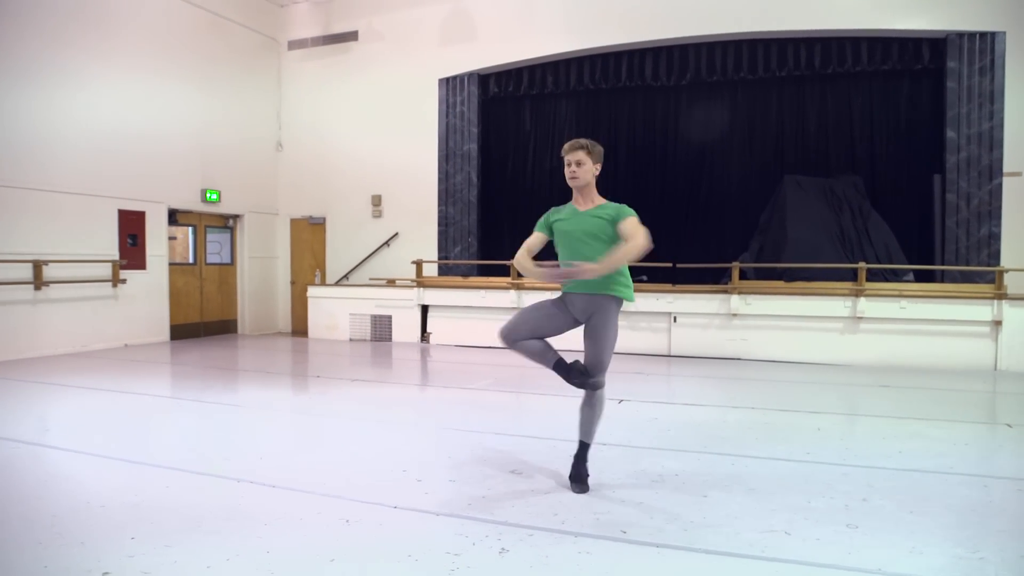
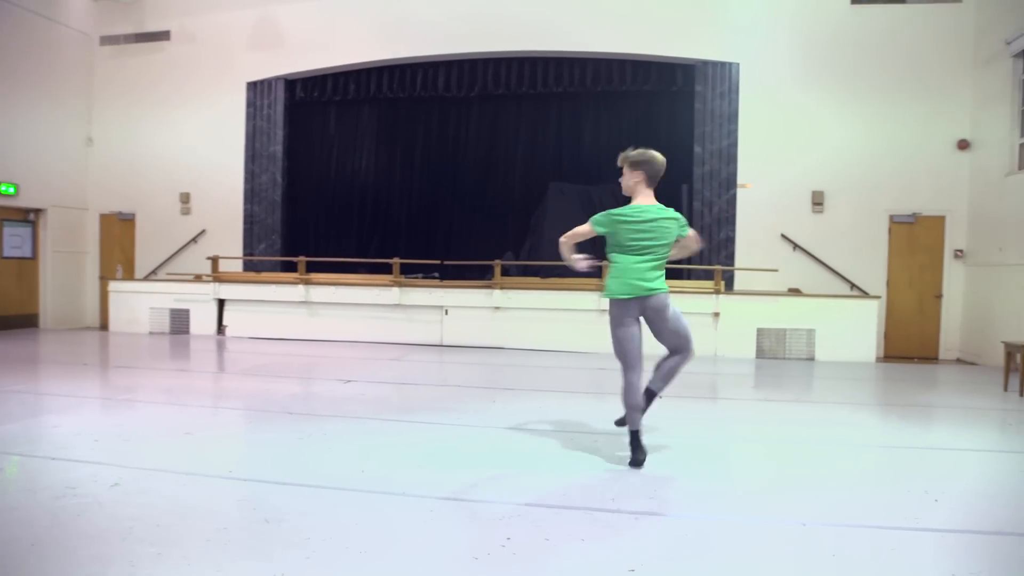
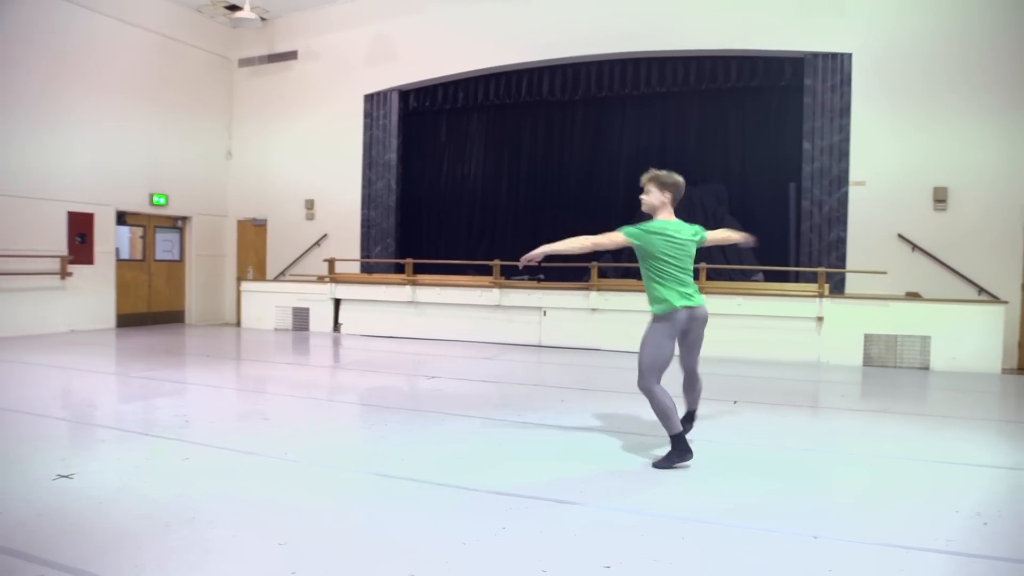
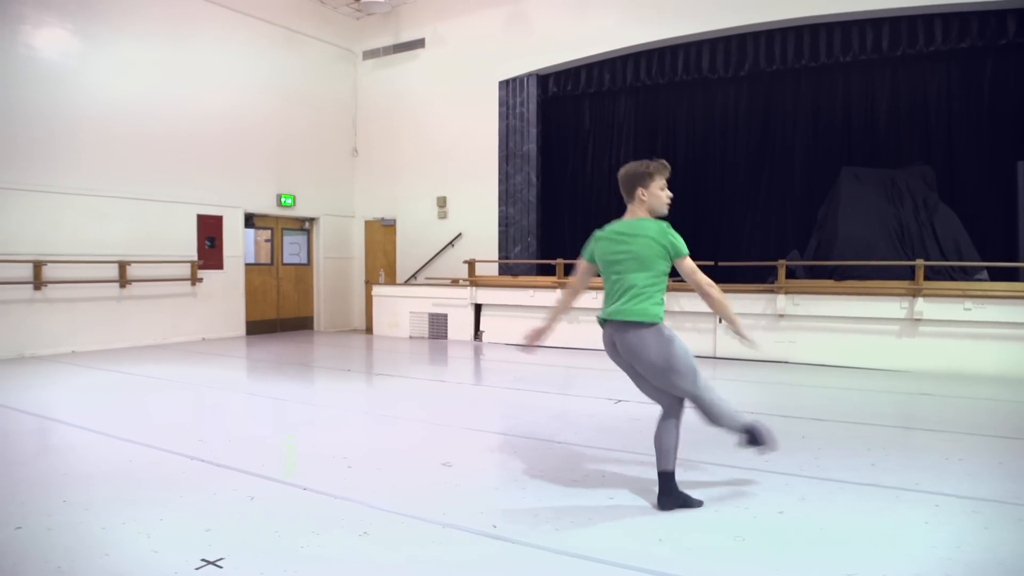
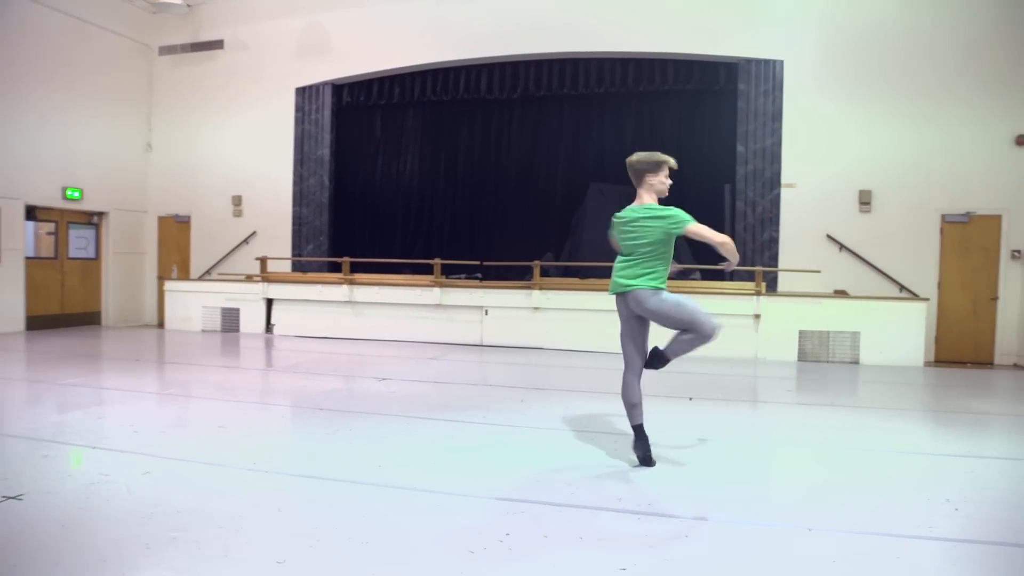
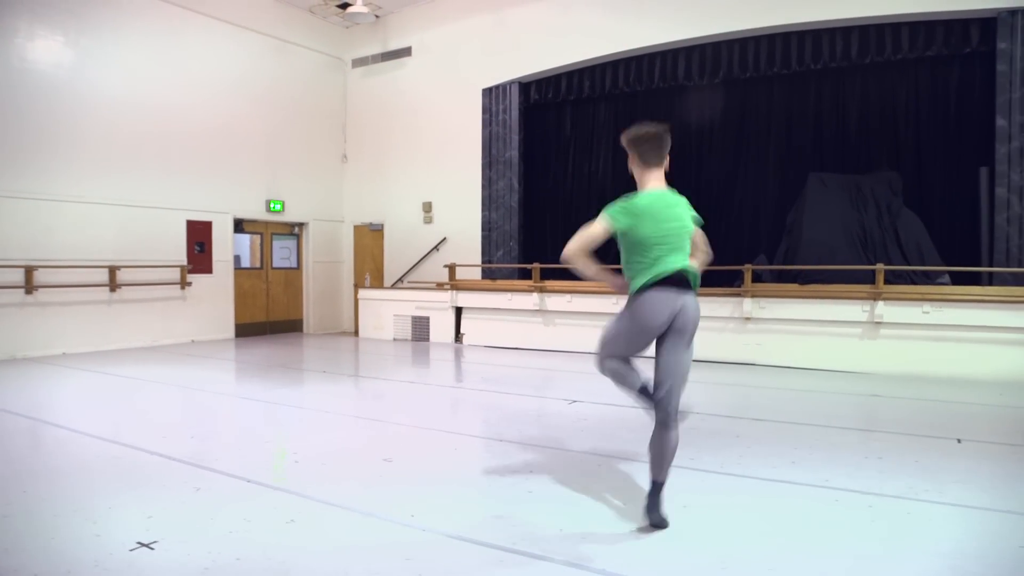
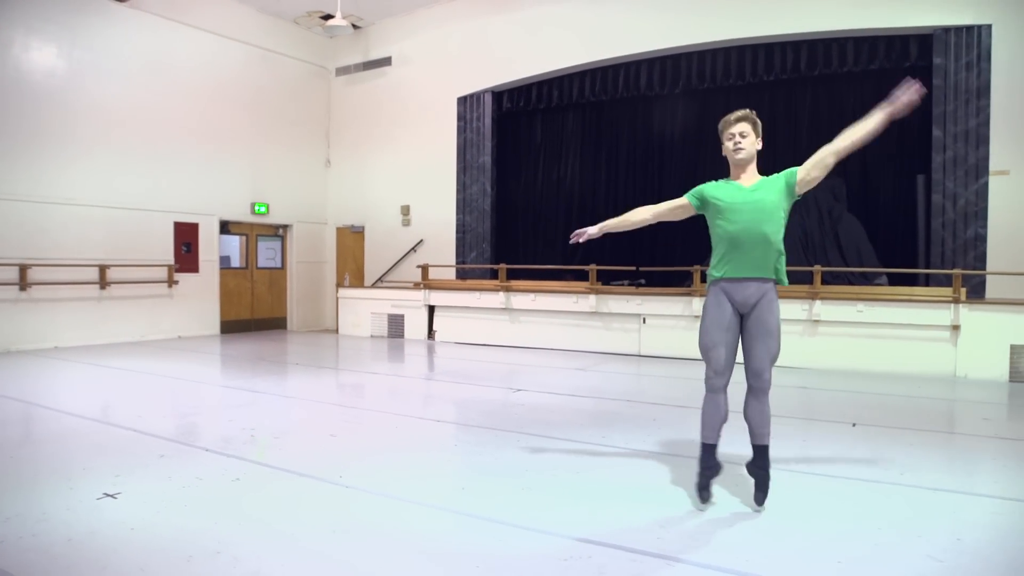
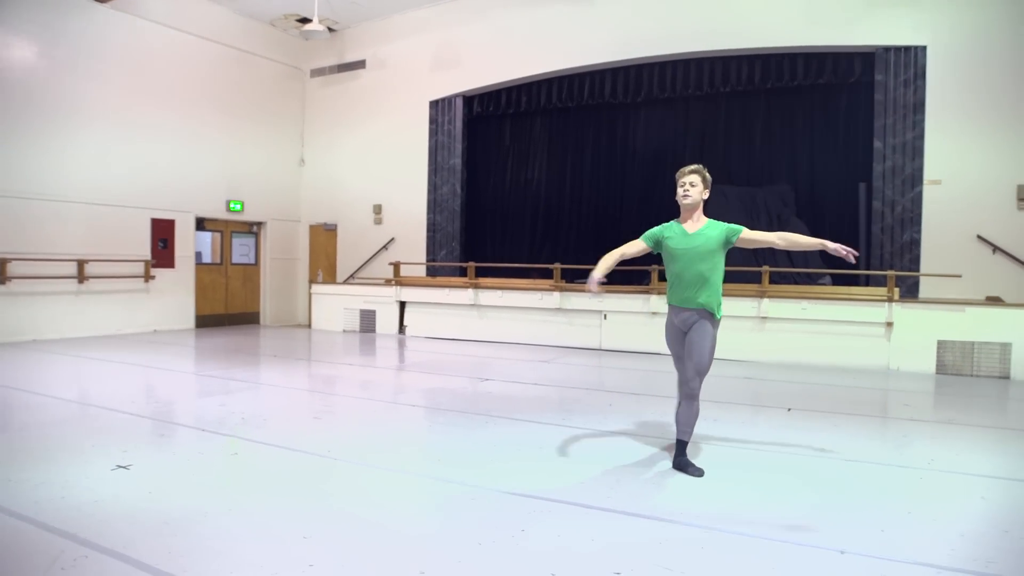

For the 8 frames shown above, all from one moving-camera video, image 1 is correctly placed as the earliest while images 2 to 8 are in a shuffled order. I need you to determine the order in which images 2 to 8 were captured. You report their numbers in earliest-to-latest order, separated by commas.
4, 6, 7, 8, 3, 5, 2
